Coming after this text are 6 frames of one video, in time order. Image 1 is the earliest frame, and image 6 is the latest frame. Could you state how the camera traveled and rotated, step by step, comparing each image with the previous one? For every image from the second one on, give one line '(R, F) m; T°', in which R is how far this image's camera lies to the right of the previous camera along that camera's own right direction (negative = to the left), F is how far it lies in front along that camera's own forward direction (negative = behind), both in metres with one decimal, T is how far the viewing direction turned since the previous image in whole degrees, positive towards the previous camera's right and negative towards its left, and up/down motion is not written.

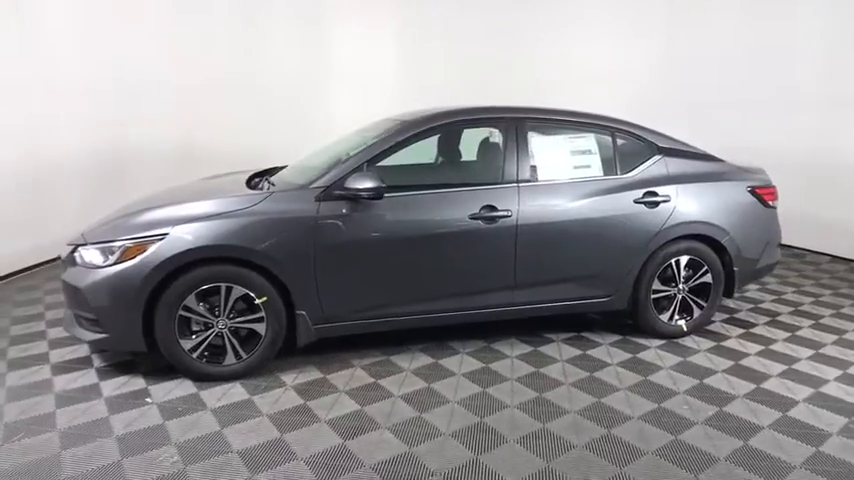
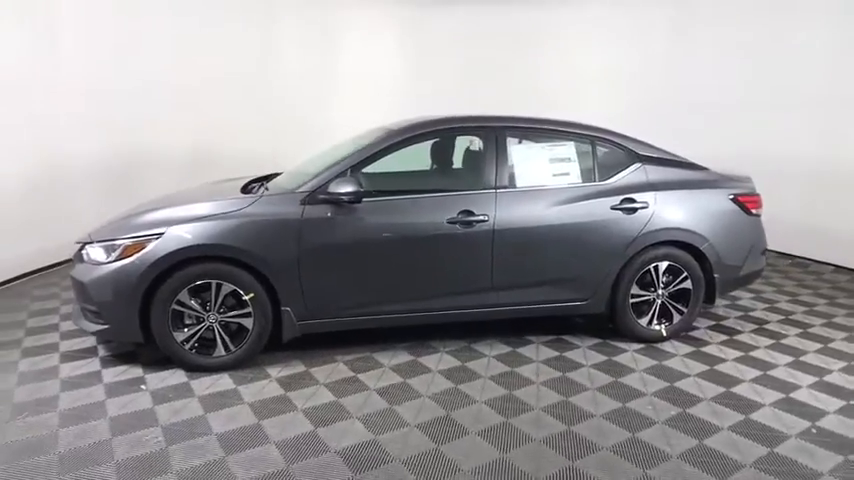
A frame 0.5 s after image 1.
(+0.3, -0.2) m; -3°
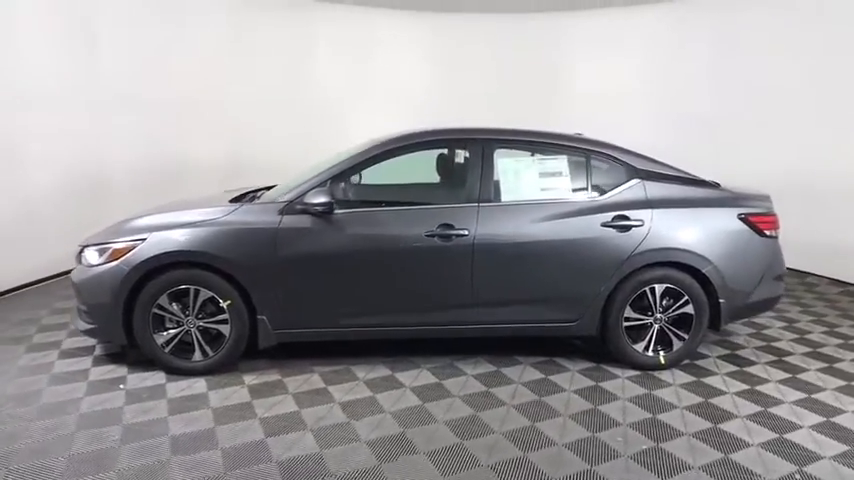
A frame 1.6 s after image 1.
(+0.5, +0.1) m; -7°
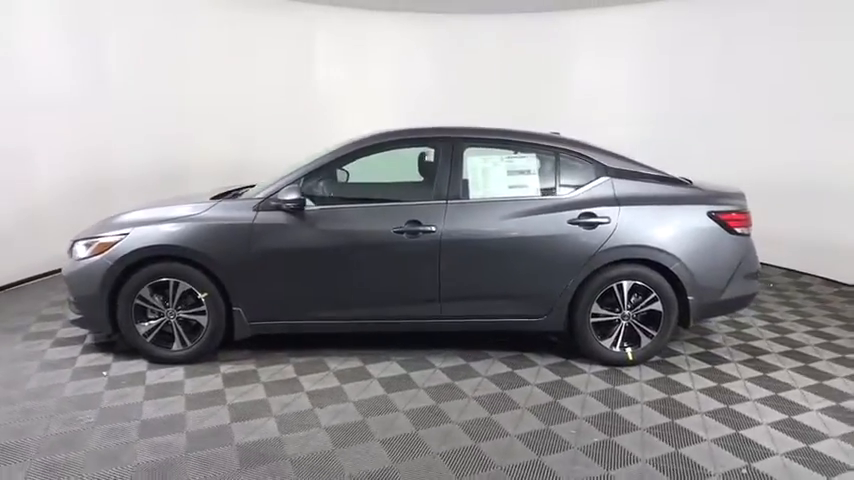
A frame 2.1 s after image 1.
(+0.3, -0.1) m; -3°
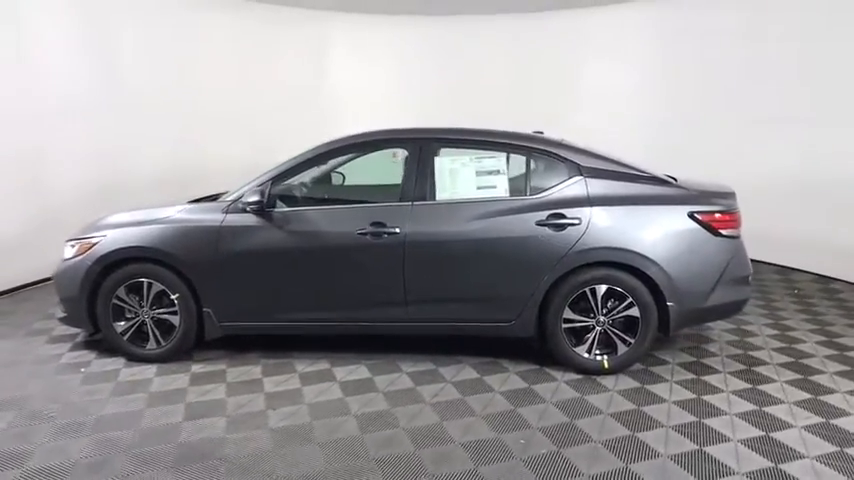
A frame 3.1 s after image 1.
(+0.6, +0.1) m; -6°
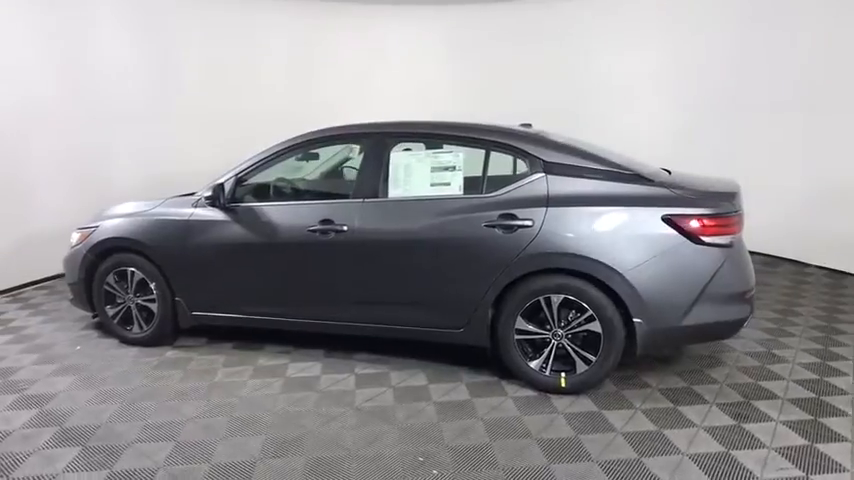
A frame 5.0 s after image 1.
(+1.0, +0.3) m; -13°
